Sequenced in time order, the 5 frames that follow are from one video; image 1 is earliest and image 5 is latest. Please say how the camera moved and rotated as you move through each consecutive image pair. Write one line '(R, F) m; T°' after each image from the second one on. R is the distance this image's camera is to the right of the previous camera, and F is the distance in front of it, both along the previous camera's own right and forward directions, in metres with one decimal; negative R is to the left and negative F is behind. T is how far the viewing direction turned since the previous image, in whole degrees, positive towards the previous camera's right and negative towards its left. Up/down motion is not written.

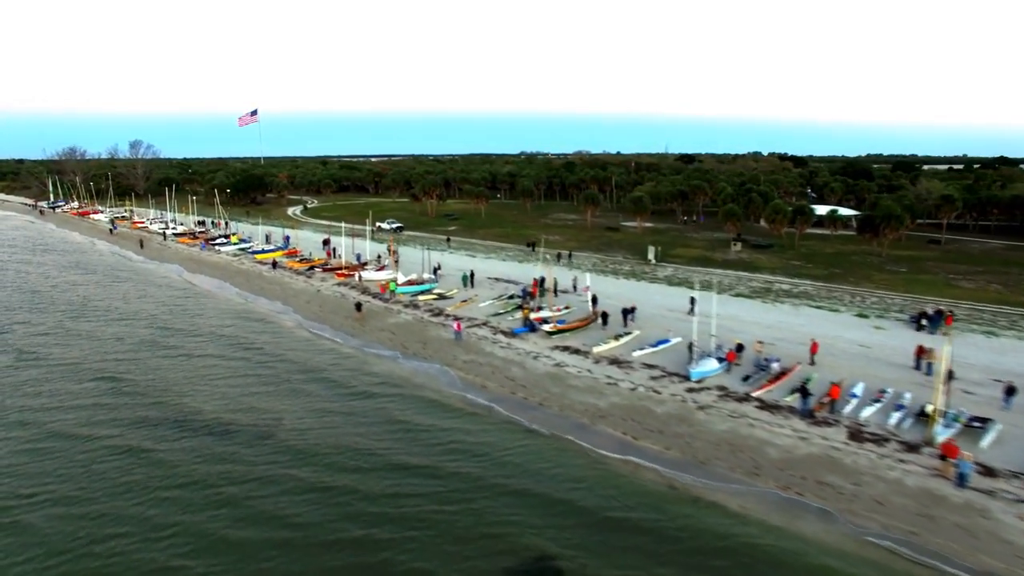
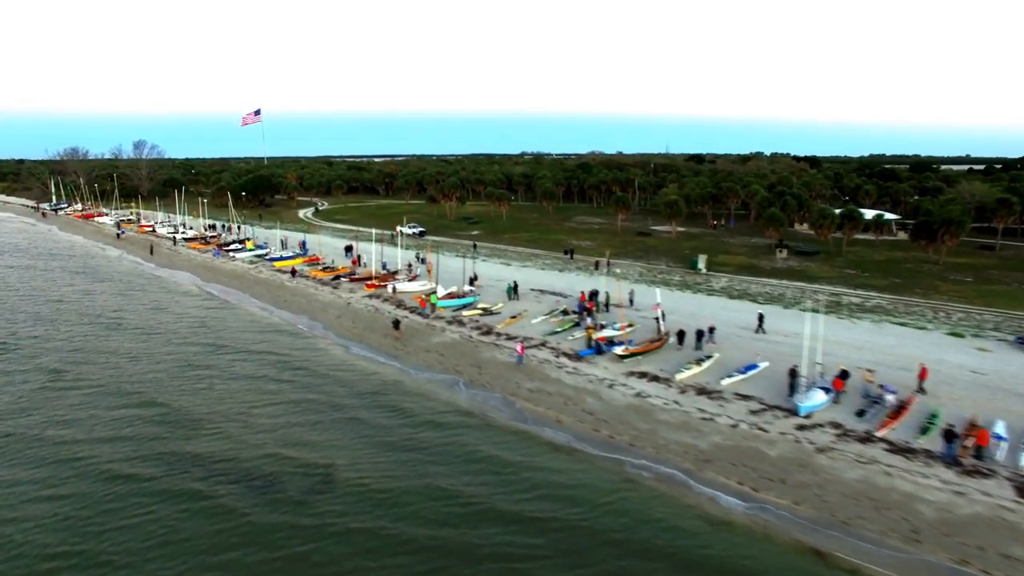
(-2.7, +3.3) m; 0°
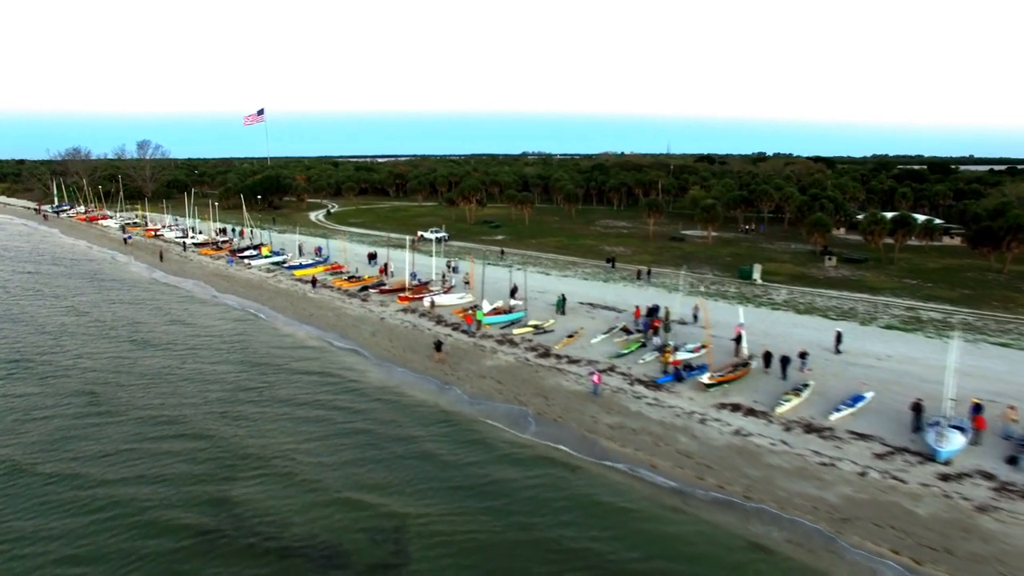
(-2.6, +3.3) m; 0°
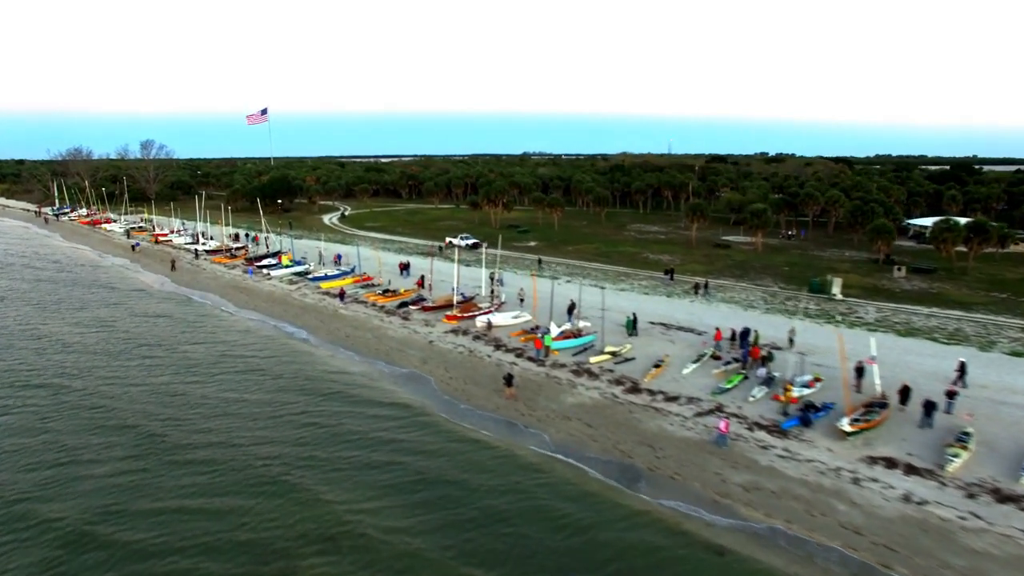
(-3.1, +4.3) m; 0°
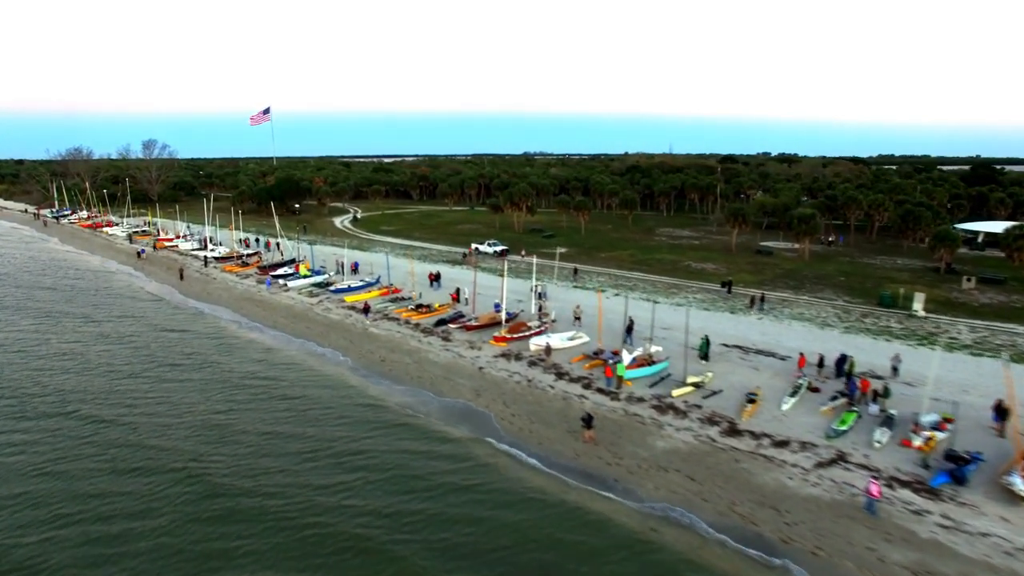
(-2.5, +3.9) m; 0°
